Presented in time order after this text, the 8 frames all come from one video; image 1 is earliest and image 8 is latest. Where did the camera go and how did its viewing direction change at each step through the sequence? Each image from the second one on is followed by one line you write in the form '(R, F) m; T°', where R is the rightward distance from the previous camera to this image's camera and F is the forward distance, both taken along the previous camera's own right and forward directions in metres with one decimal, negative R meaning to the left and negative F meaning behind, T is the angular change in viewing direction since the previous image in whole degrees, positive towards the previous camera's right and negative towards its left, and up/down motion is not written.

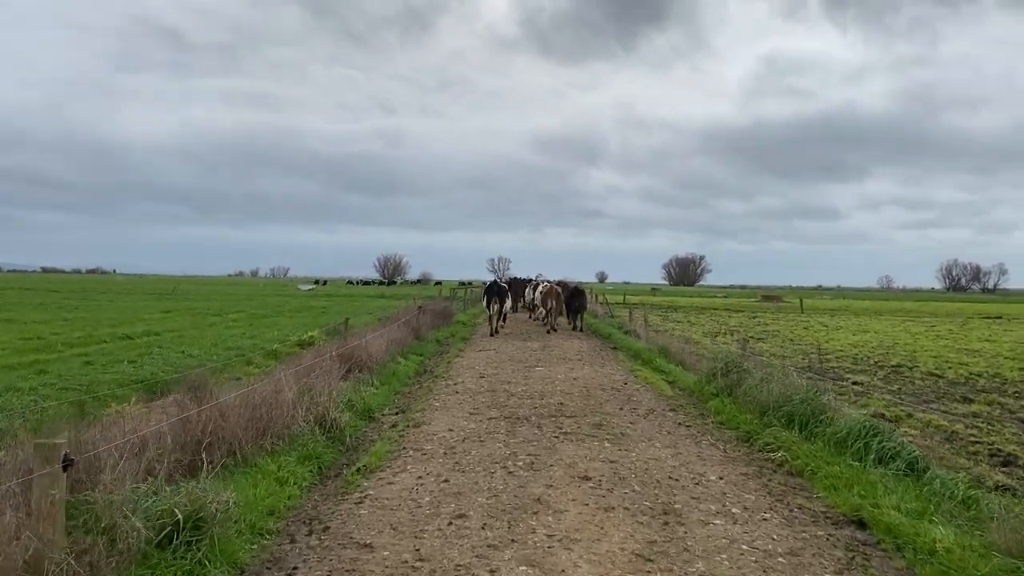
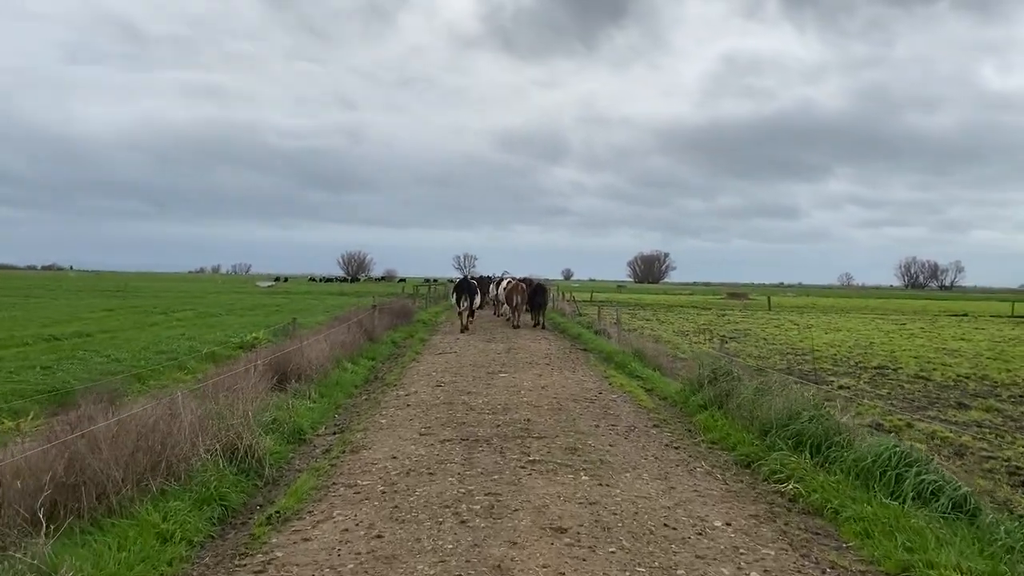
(+0.1, +1.6) m; +2°
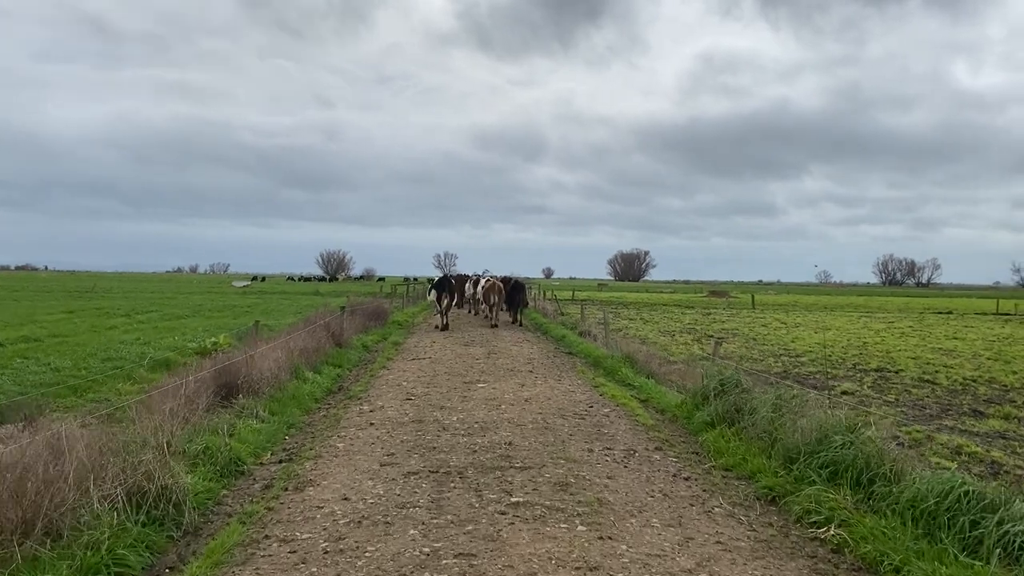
(0.0, +1.4) m; +1°
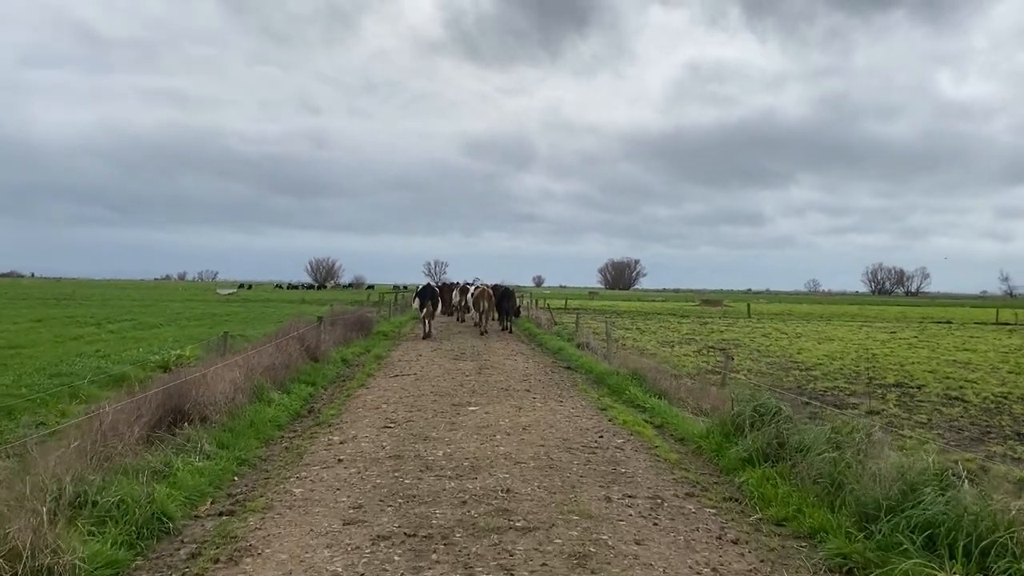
(-0.1, +1.6) m; +1°
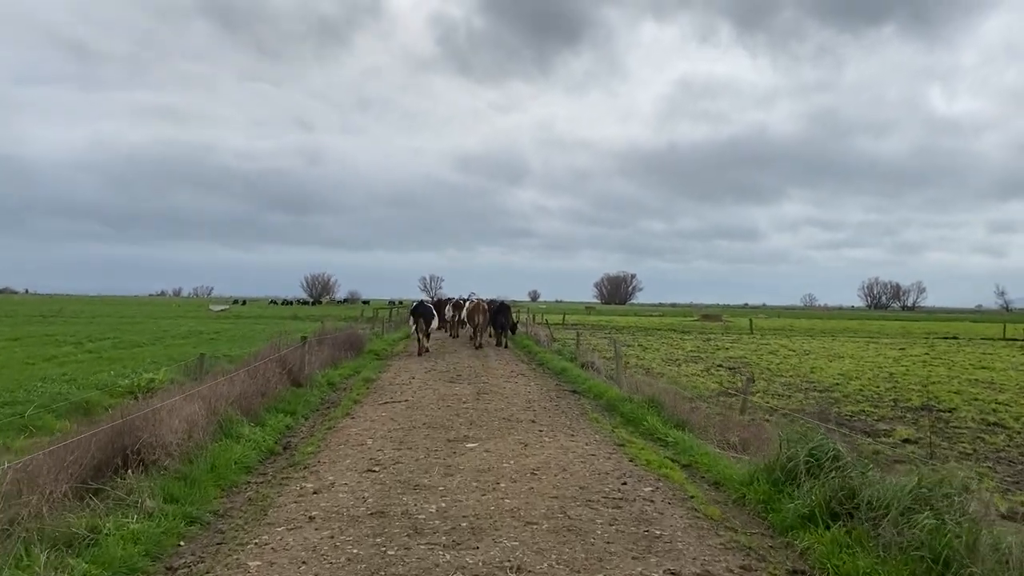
(-0.1, +1.4) m; 0°
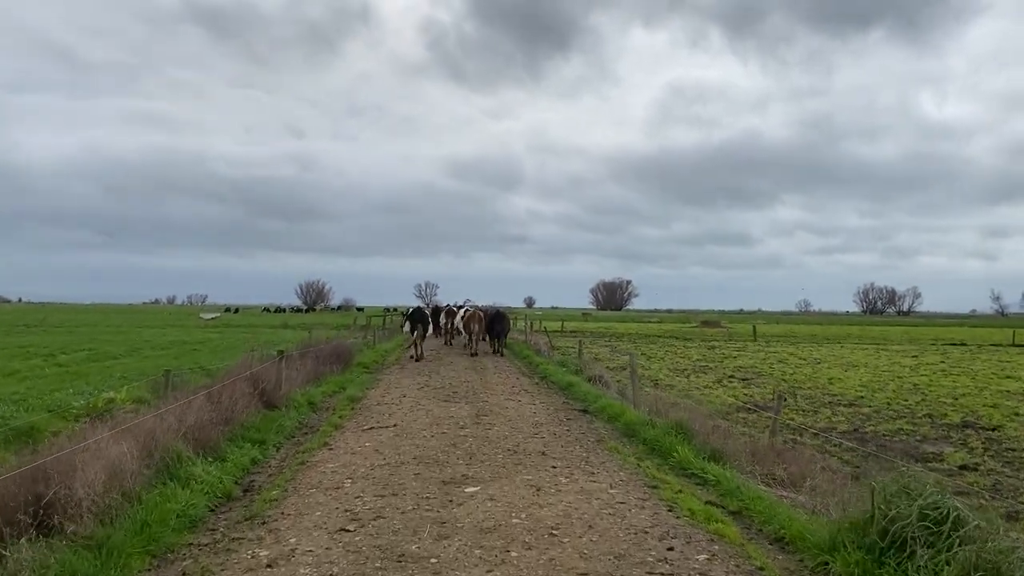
(-0.1, +1.7) m; 0°
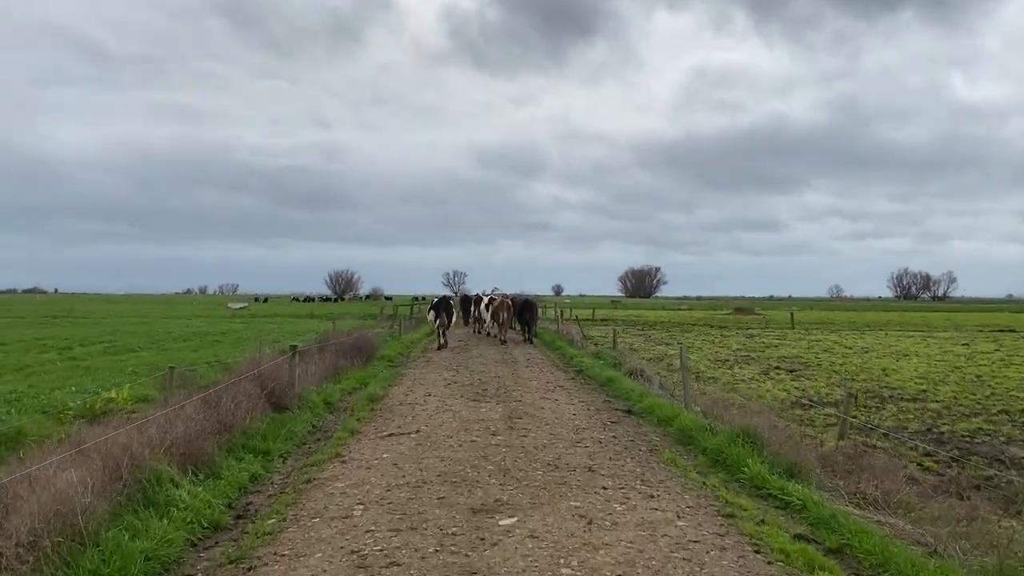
(-0.1, +1.4) m; -2°
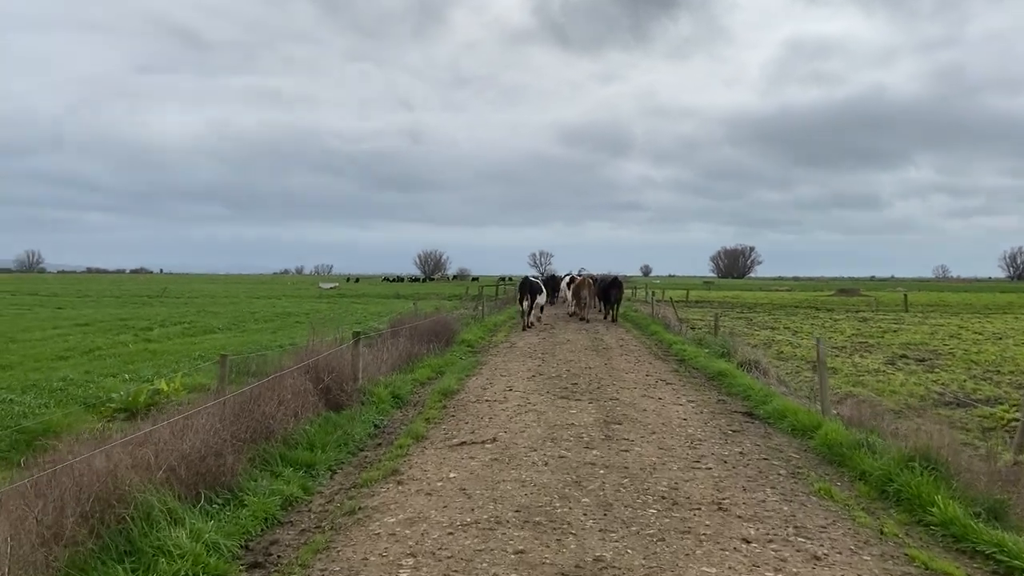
(-0.1, +1.9) m; -6°
